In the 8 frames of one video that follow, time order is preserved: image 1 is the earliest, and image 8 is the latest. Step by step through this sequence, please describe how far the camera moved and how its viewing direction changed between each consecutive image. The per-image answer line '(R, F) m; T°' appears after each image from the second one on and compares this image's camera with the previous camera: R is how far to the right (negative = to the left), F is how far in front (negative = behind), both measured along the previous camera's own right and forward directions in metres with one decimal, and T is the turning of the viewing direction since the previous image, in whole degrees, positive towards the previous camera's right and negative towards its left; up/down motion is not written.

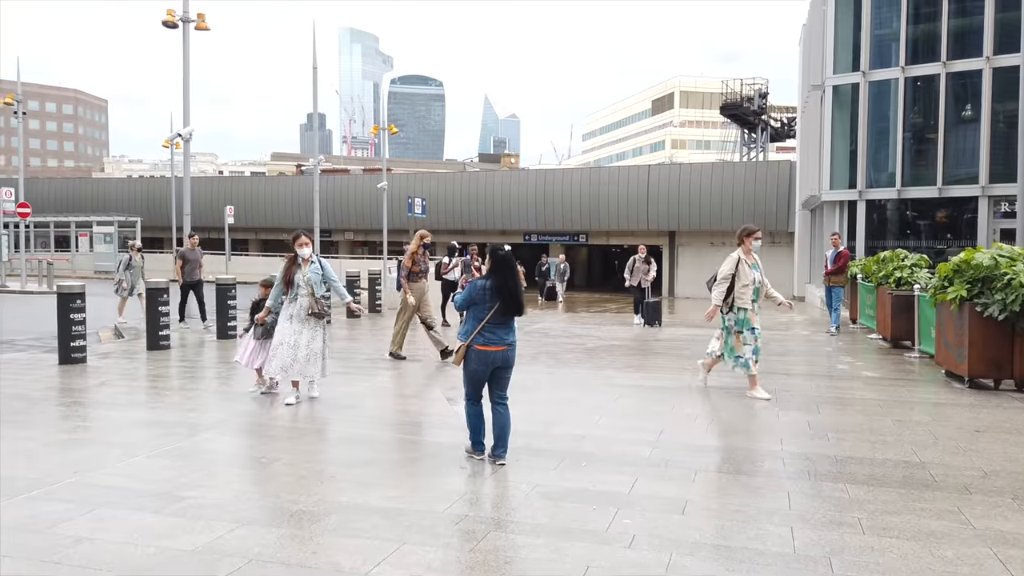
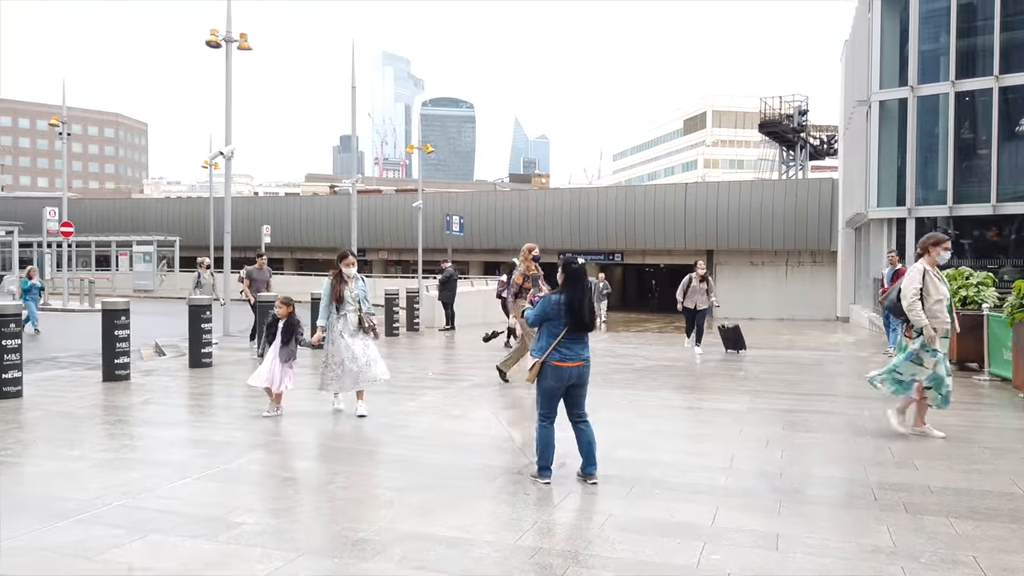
(-0.3, +0.3) m; -2°
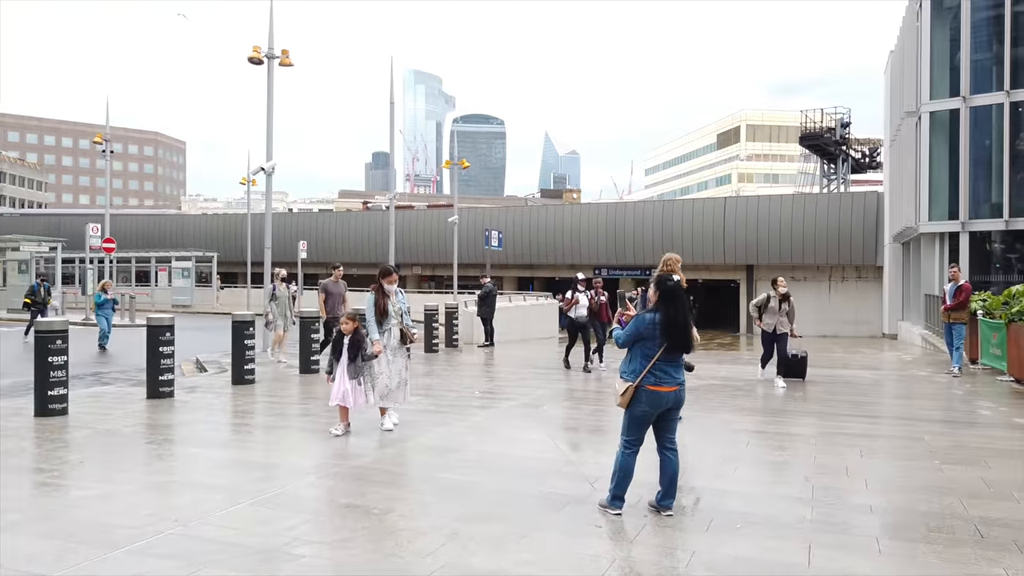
(-0.3, +0.3) m; -2°
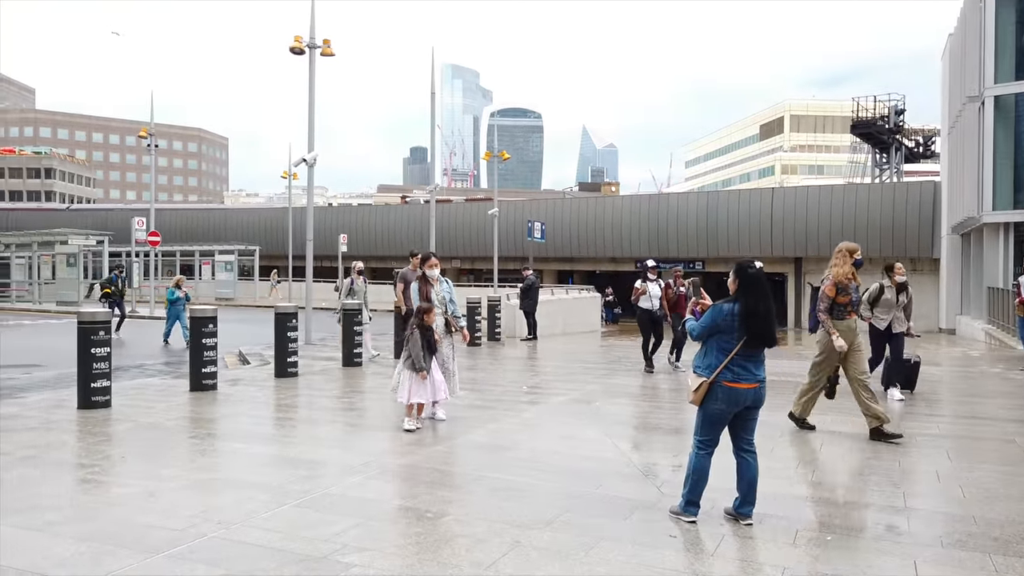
(-0.2, +0.4) m; -3°
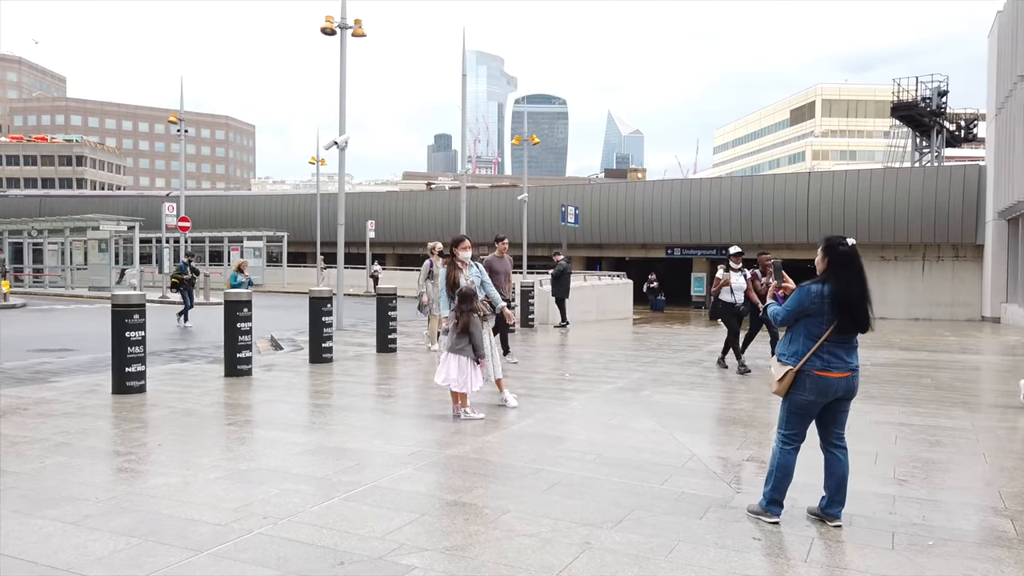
(-0.3, +0.4) m; -2°
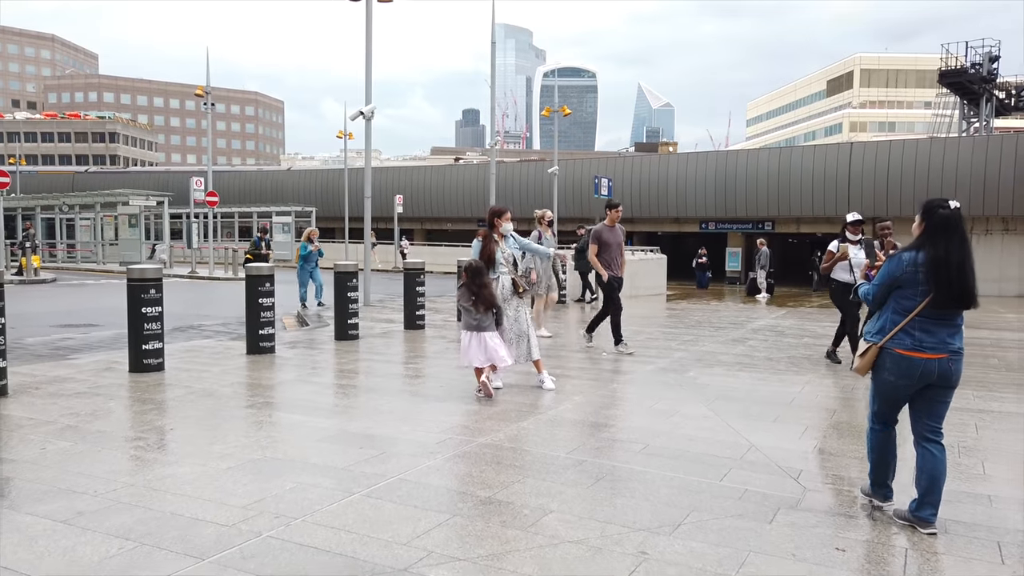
(-0.1, +0.6) m; -2°
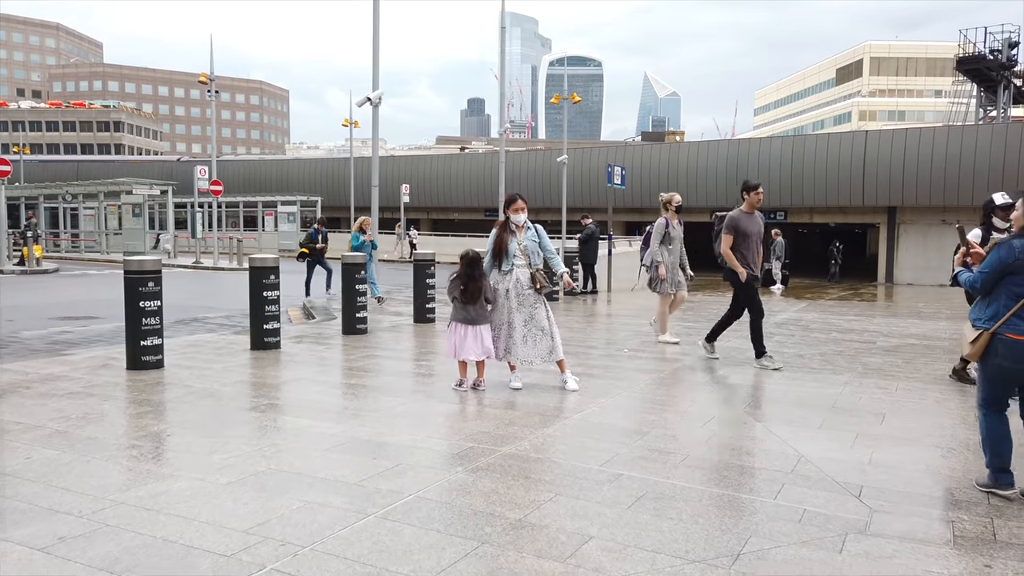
(-0.2, +0.5) m; 0°
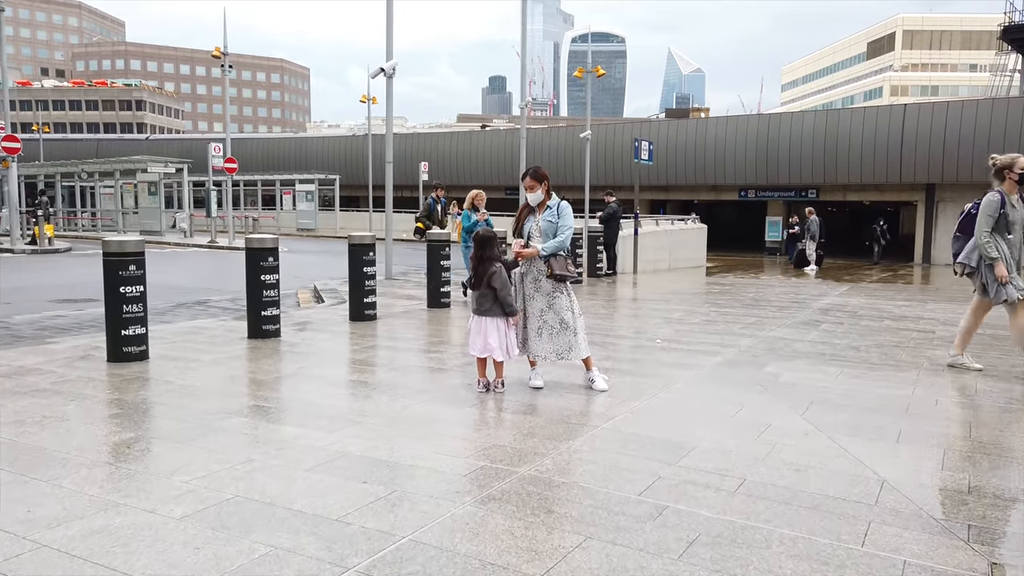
(0.0, +0.9) m; -2°
